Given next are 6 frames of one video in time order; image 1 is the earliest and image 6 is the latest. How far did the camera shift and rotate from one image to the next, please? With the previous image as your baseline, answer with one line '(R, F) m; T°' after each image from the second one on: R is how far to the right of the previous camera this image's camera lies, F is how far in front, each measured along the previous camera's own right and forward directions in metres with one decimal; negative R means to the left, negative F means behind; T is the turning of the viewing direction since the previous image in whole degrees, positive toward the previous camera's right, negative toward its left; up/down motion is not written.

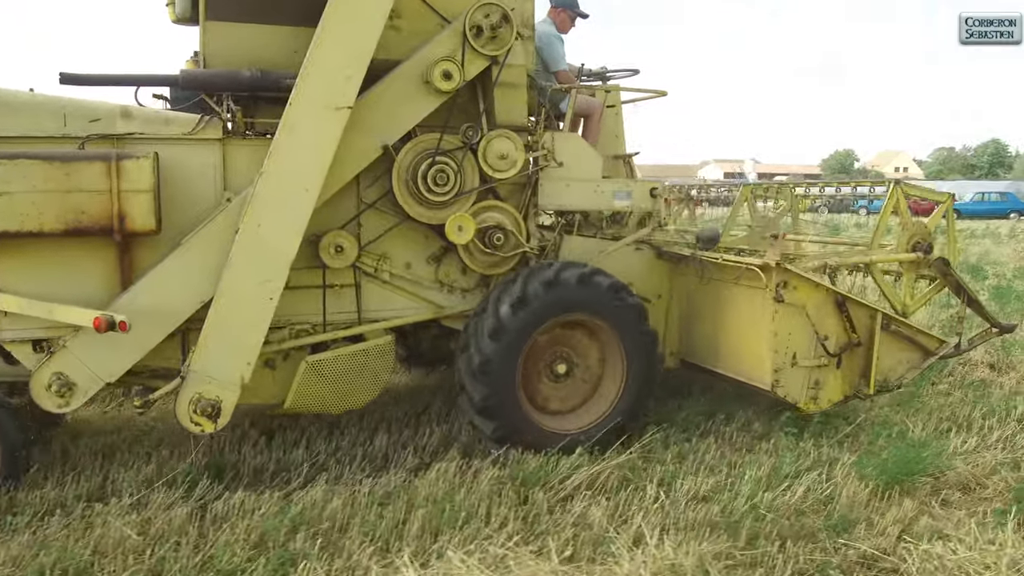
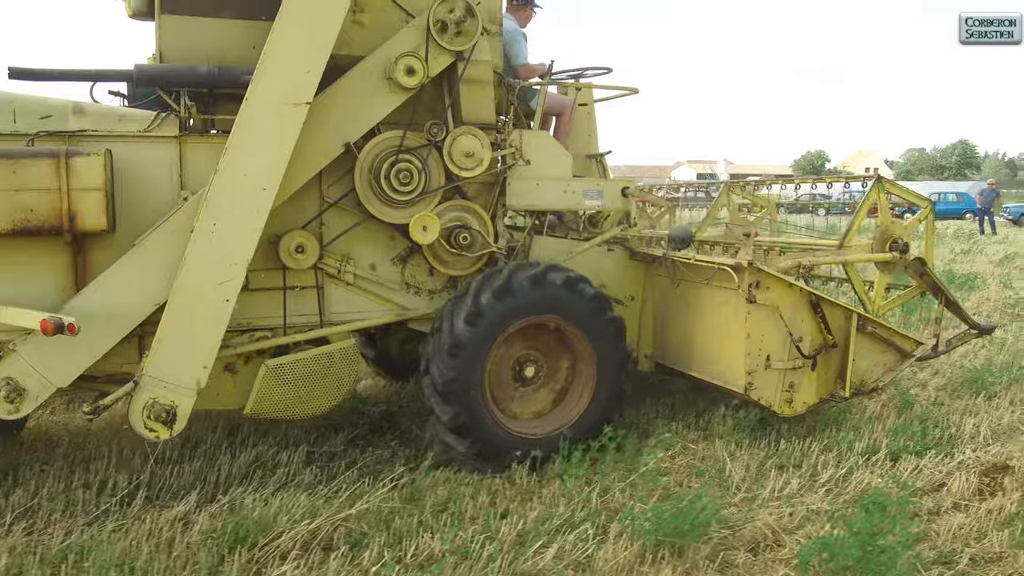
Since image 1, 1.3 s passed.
(0.0, +0.1) m; +2°
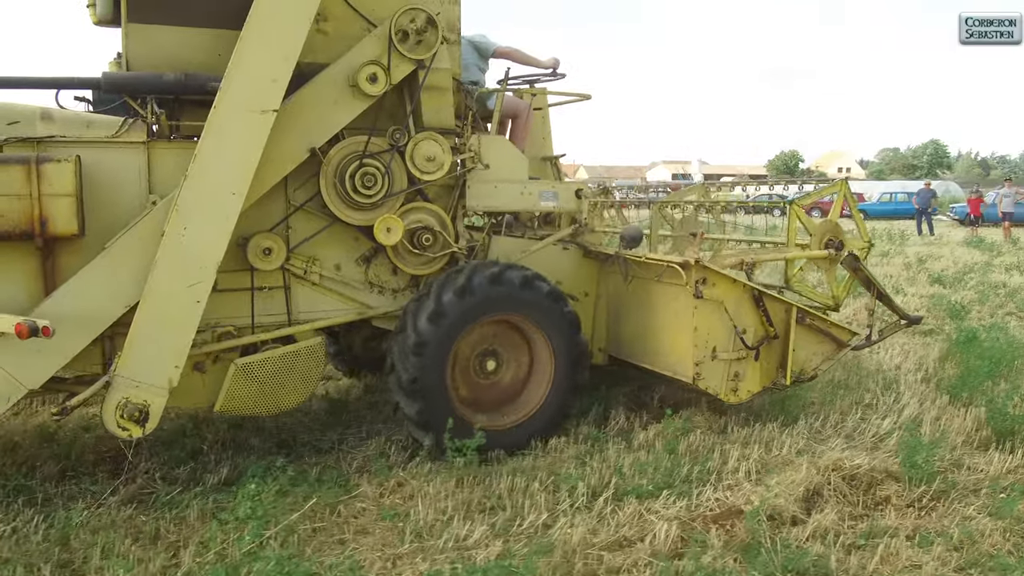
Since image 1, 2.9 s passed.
(0.0, -0.2) m; +3°
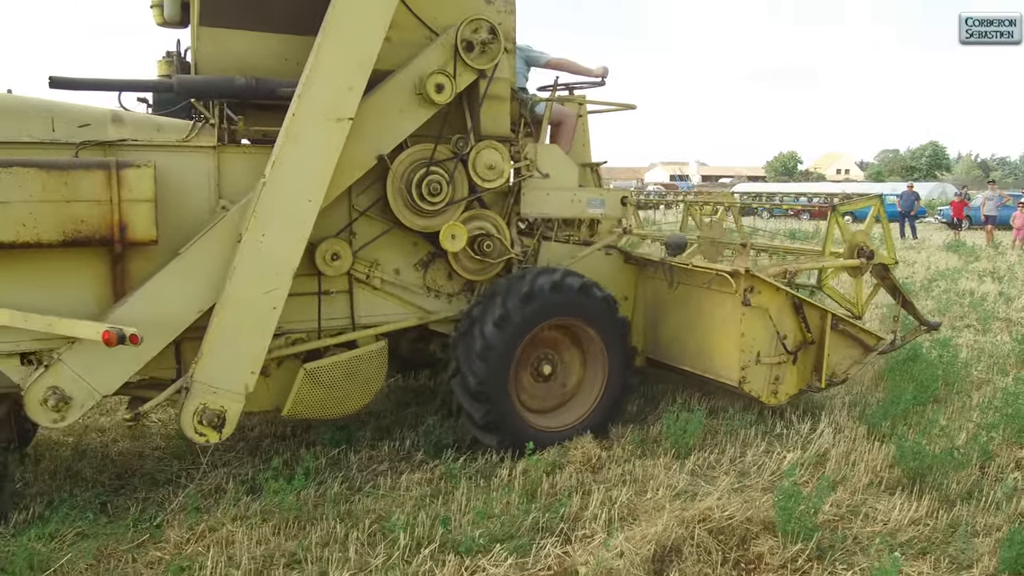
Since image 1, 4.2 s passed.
(-0.3, 0.0) m; -1°
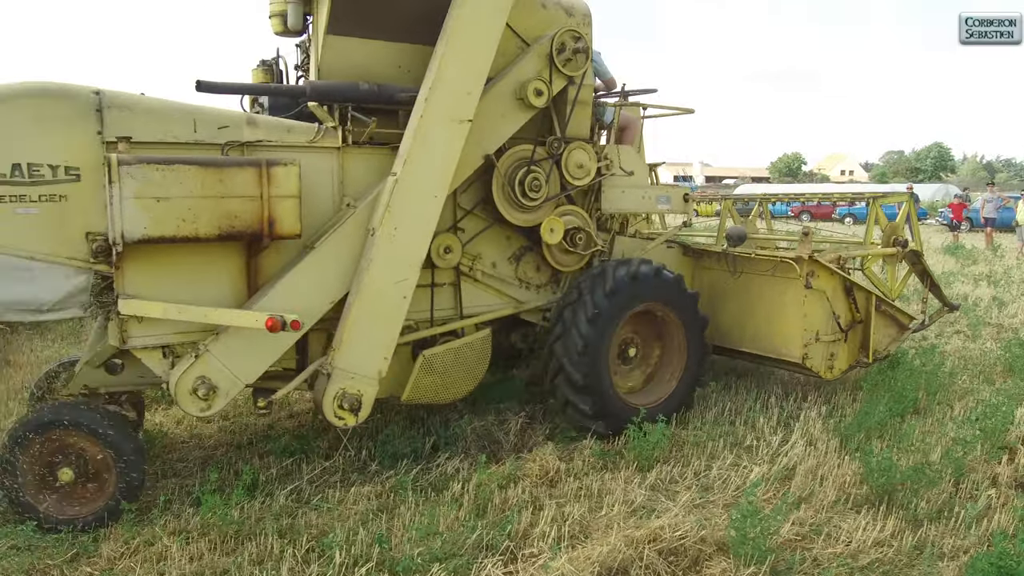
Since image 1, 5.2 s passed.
(-0.6, -0.4) m; 0°
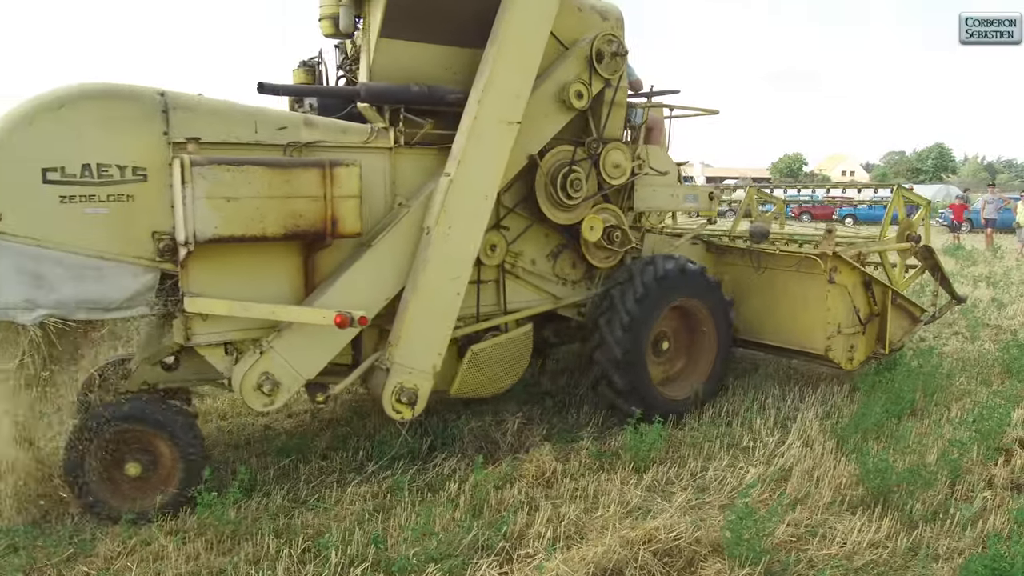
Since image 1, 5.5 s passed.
(-0.3, -0.2) m; 0°
